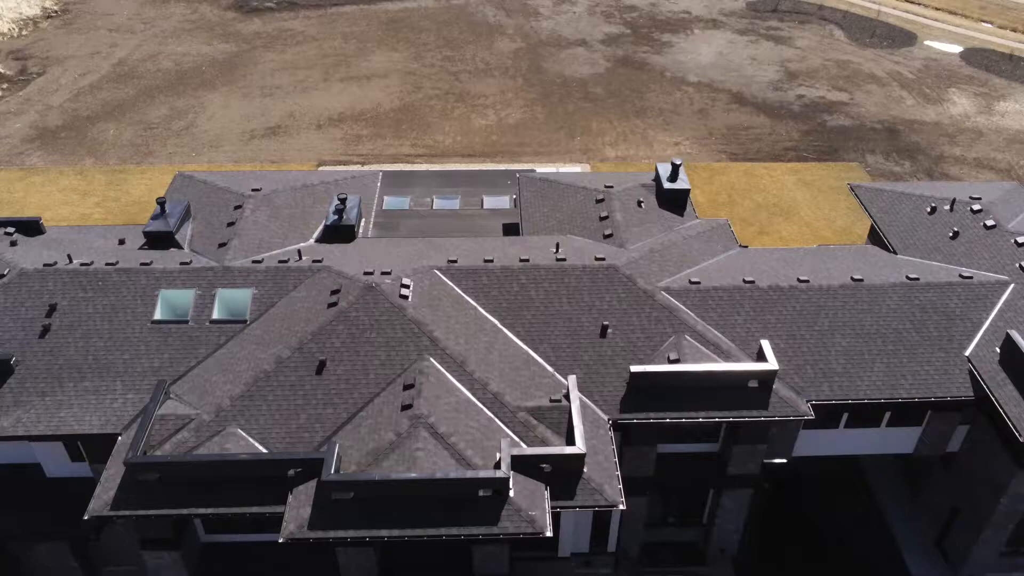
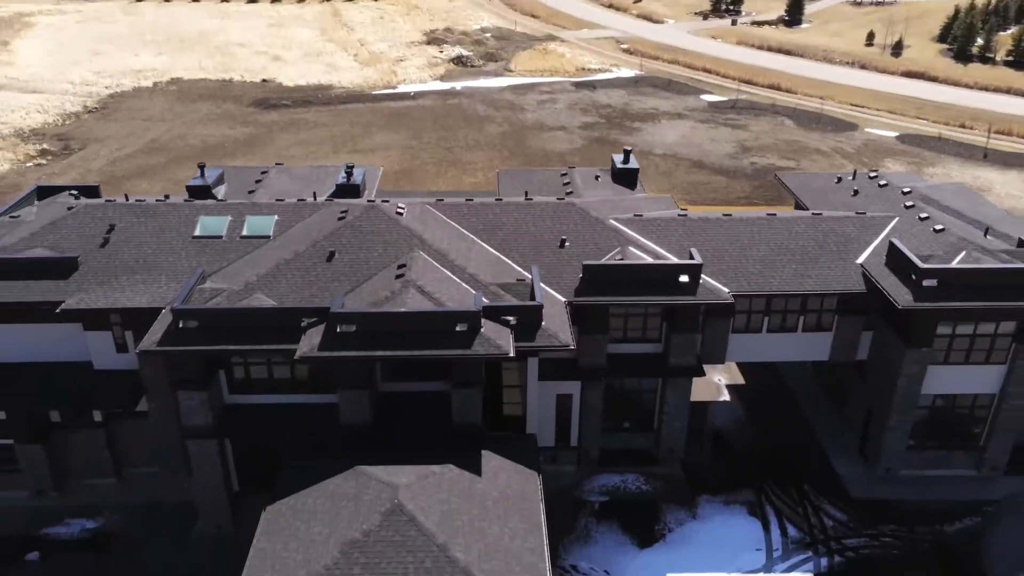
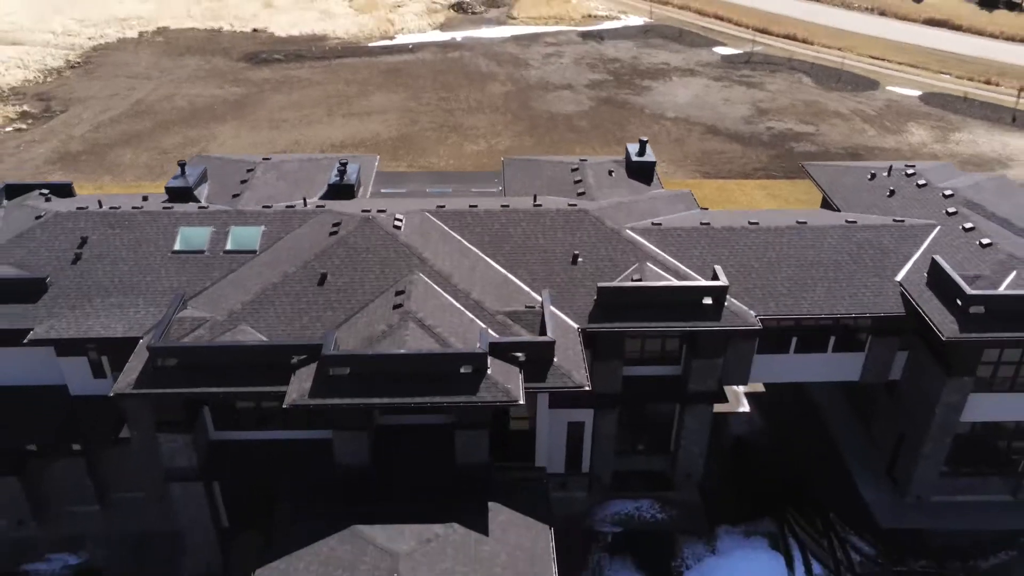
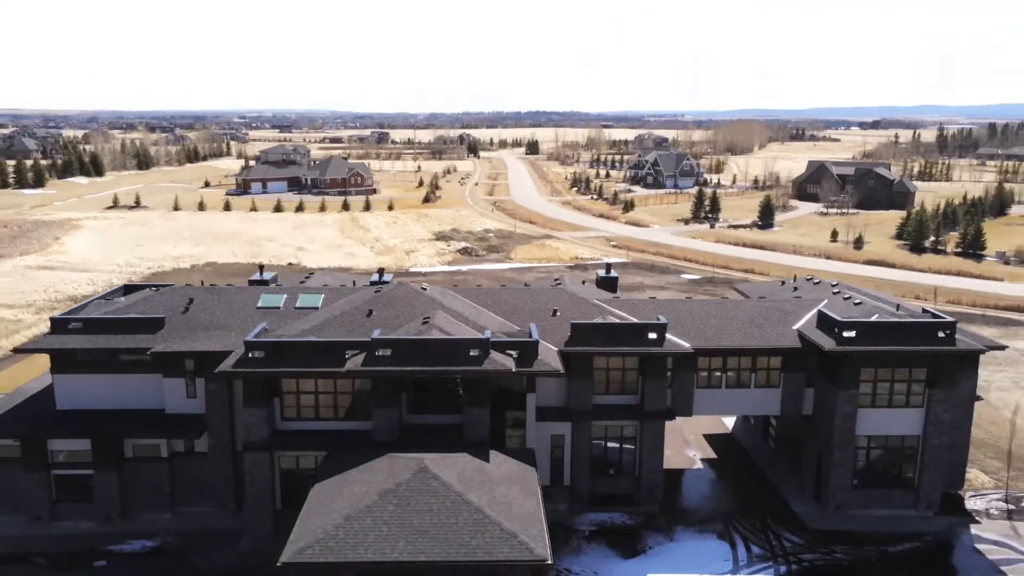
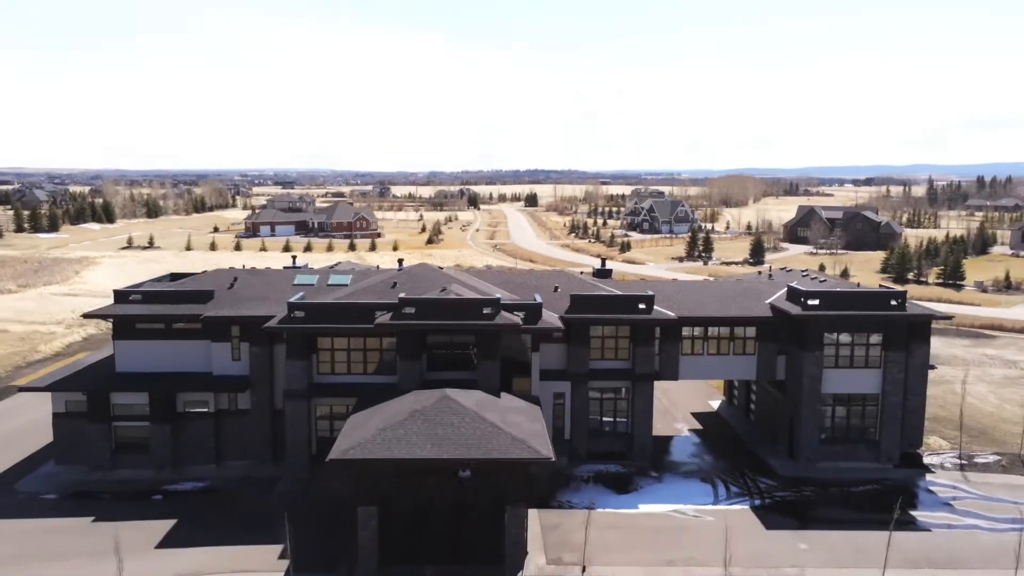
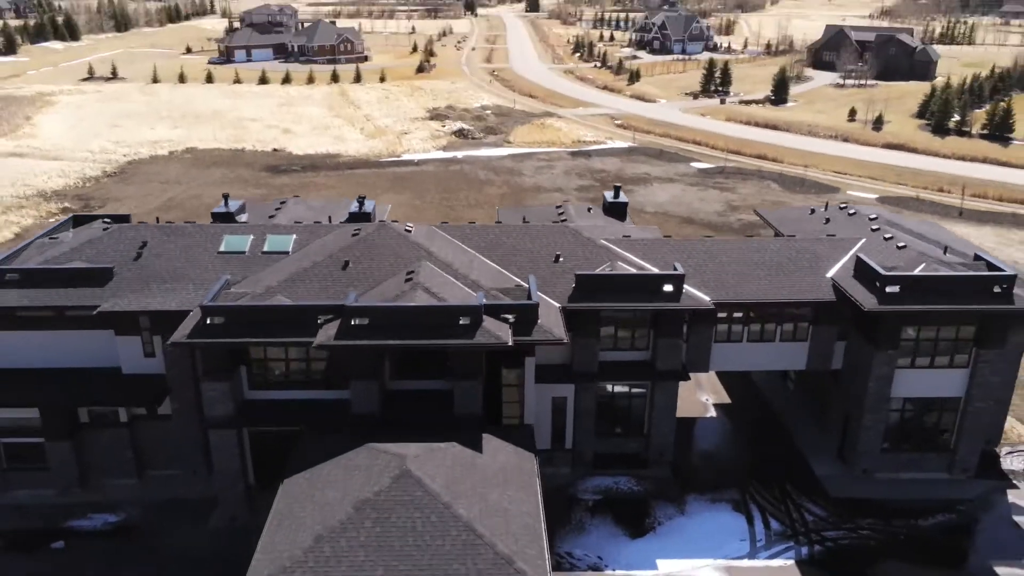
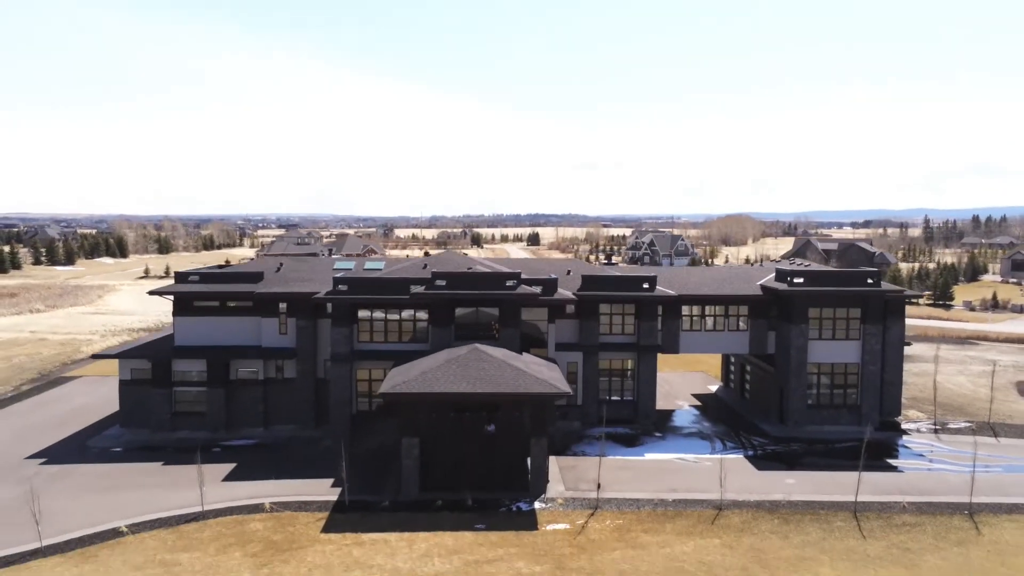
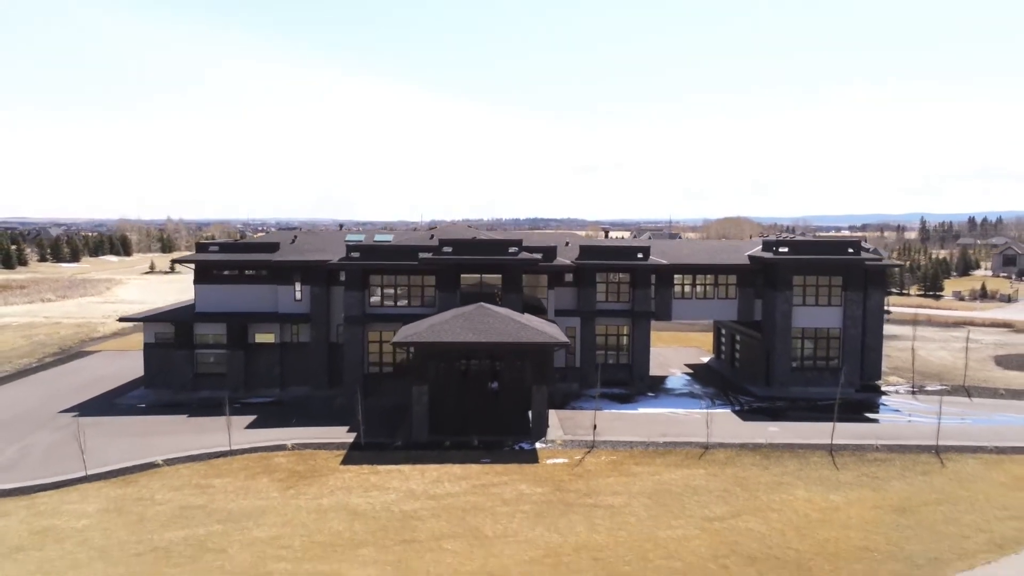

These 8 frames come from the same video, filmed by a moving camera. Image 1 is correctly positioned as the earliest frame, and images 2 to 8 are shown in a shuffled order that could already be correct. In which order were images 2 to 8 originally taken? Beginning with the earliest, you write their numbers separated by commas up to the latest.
3, 2, 6, 4, 5, 7, 8
